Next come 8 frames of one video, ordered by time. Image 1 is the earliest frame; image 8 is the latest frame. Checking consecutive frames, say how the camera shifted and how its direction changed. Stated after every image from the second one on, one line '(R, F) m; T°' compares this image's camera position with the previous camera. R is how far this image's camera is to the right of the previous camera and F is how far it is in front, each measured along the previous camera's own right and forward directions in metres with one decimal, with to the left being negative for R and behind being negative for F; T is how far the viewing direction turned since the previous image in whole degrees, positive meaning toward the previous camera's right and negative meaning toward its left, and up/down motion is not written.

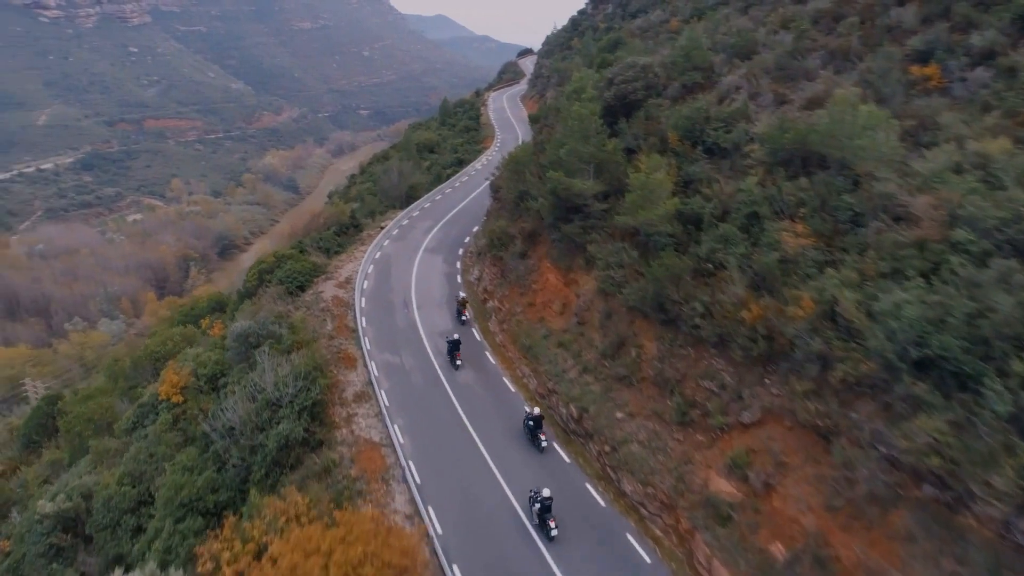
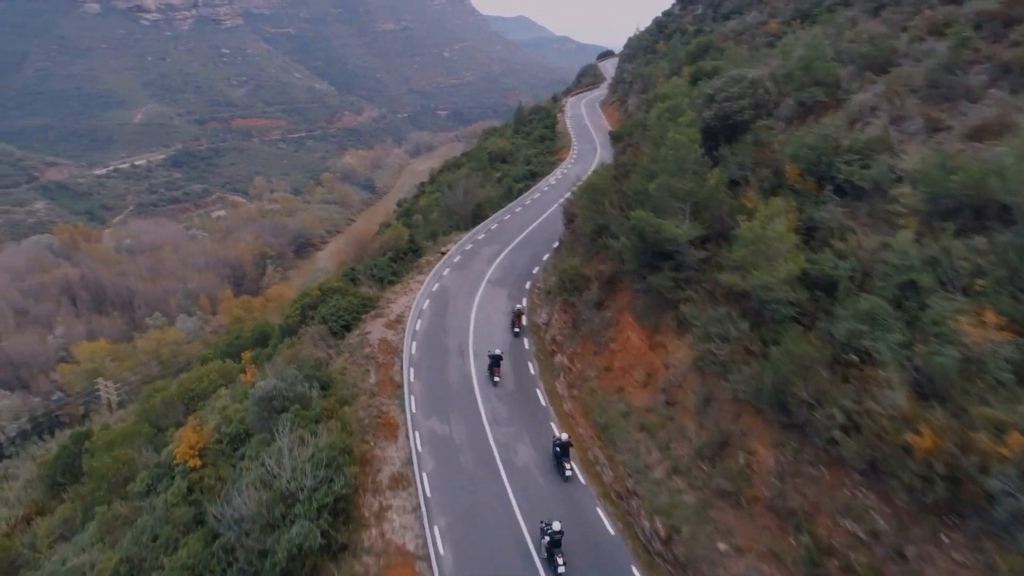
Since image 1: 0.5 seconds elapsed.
(-0.1, +2.7) m; -6°
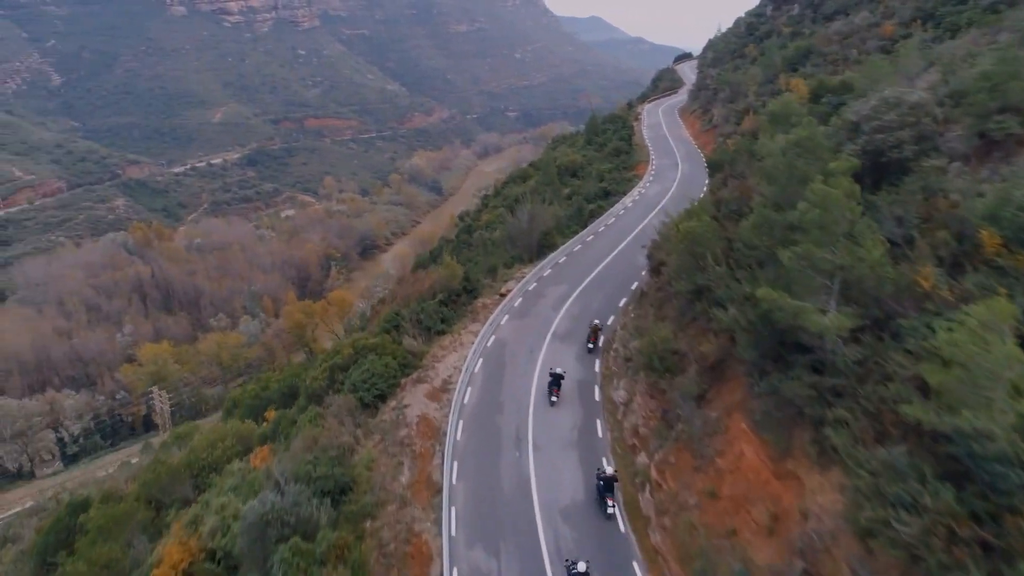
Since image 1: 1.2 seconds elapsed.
(-0.2, +3.3) m; -5°
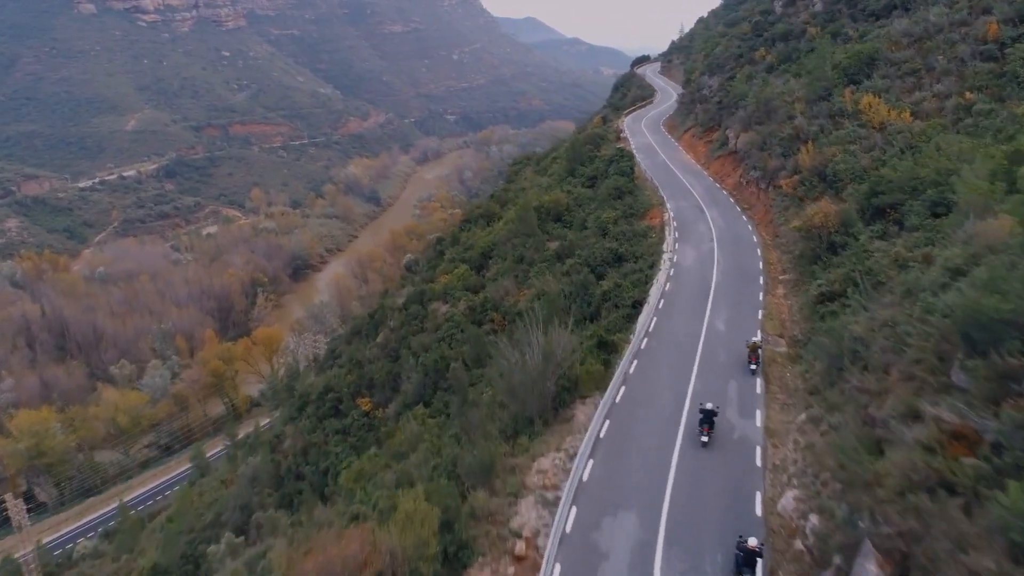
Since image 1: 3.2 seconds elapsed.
(-1.1, +10.0) m; +5°
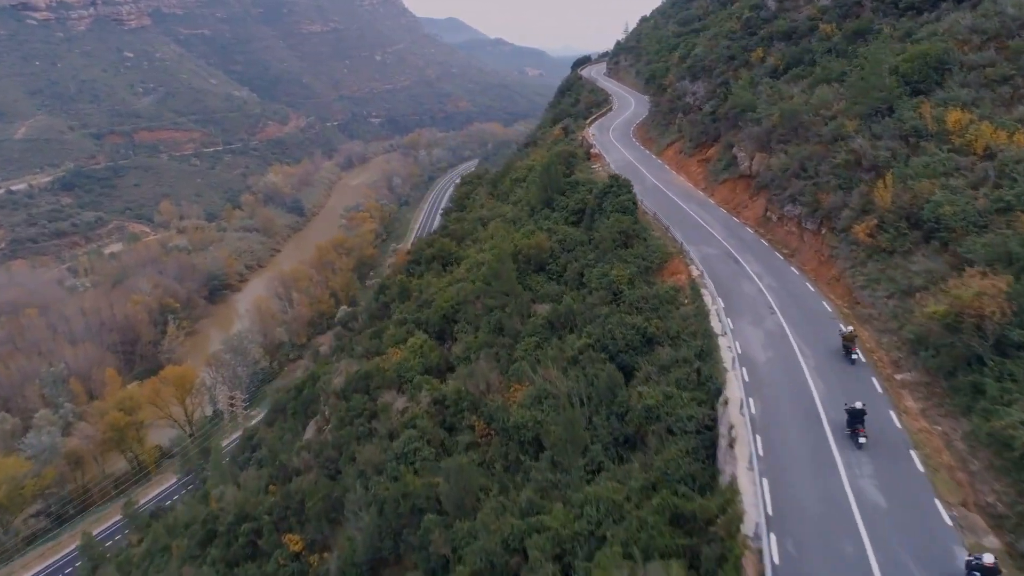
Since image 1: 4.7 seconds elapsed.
(-1.3, +7.1) m; +6°
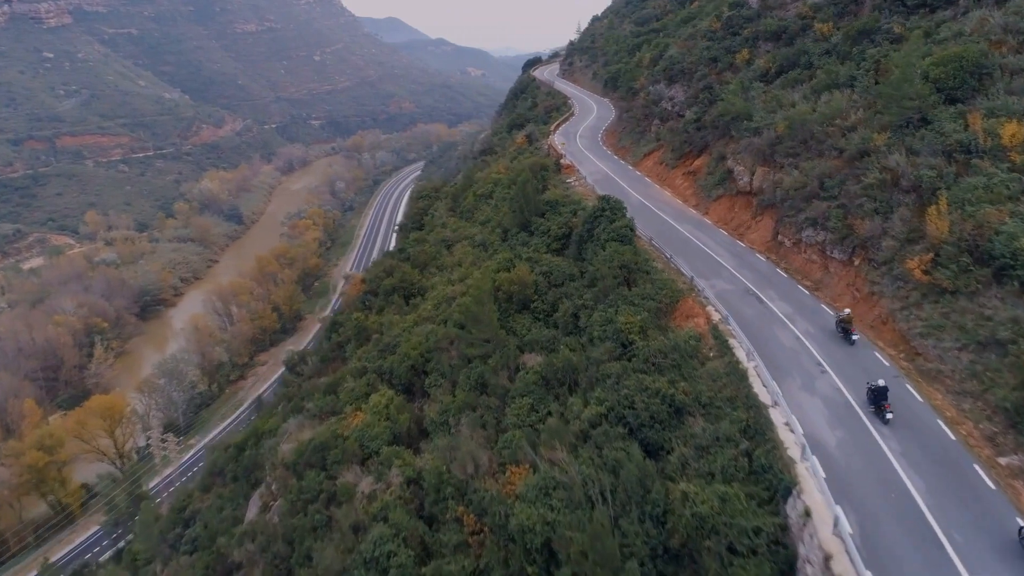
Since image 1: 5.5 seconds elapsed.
(-0.9, +3.5) m; +4°
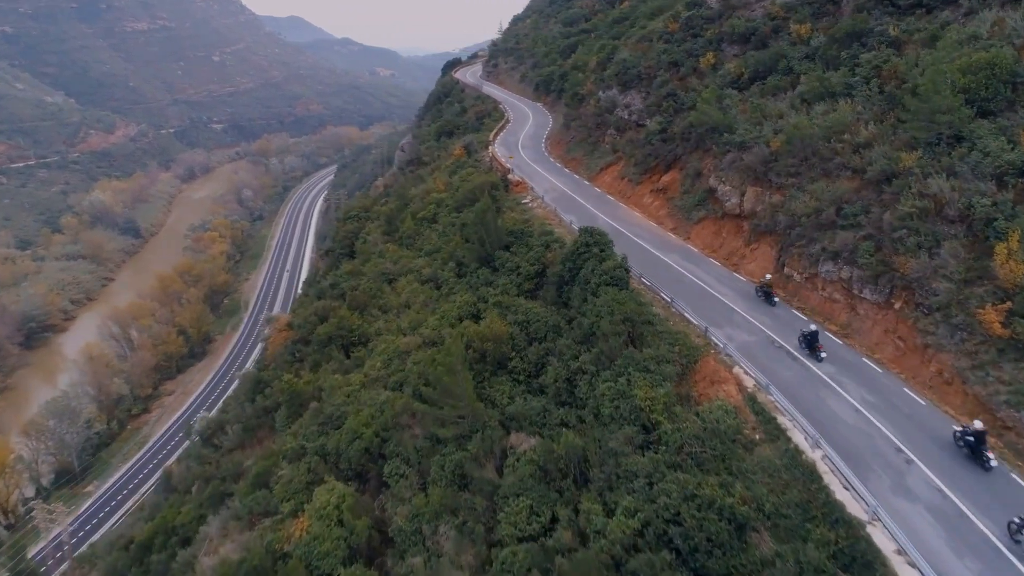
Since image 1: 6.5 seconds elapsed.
(-1.3, +3.6) m; +7°
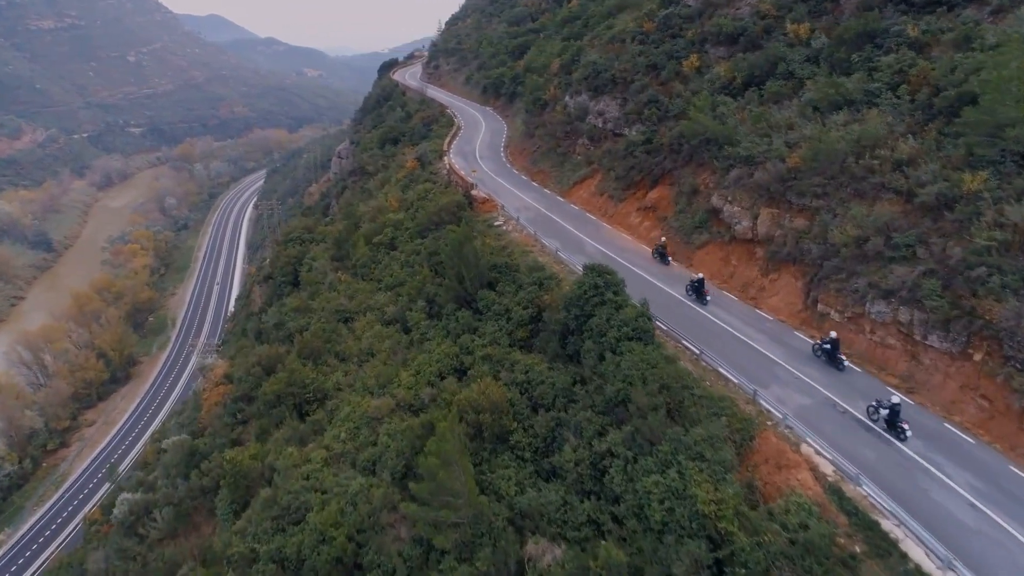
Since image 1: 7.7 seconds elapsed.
(-1.2, +3.1) m; +5°
